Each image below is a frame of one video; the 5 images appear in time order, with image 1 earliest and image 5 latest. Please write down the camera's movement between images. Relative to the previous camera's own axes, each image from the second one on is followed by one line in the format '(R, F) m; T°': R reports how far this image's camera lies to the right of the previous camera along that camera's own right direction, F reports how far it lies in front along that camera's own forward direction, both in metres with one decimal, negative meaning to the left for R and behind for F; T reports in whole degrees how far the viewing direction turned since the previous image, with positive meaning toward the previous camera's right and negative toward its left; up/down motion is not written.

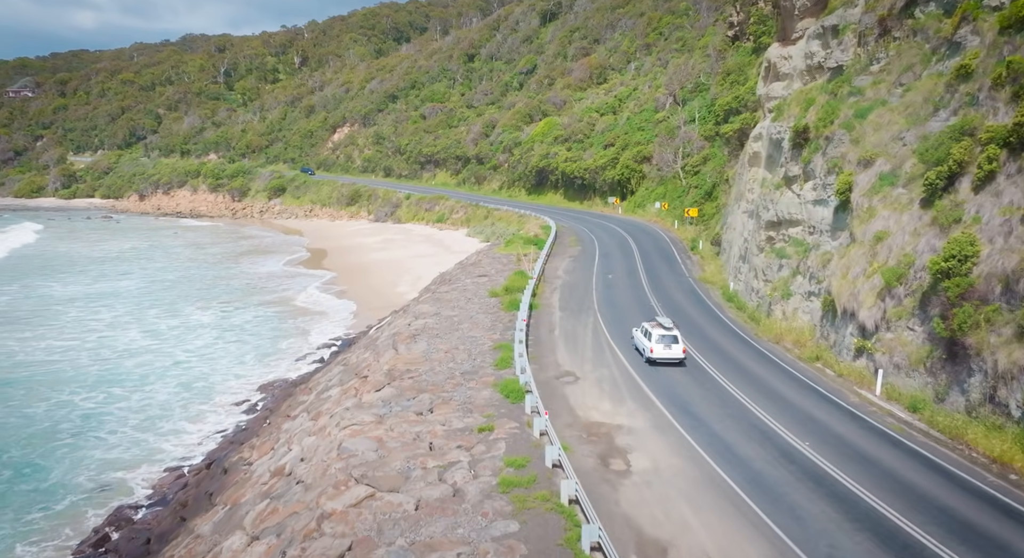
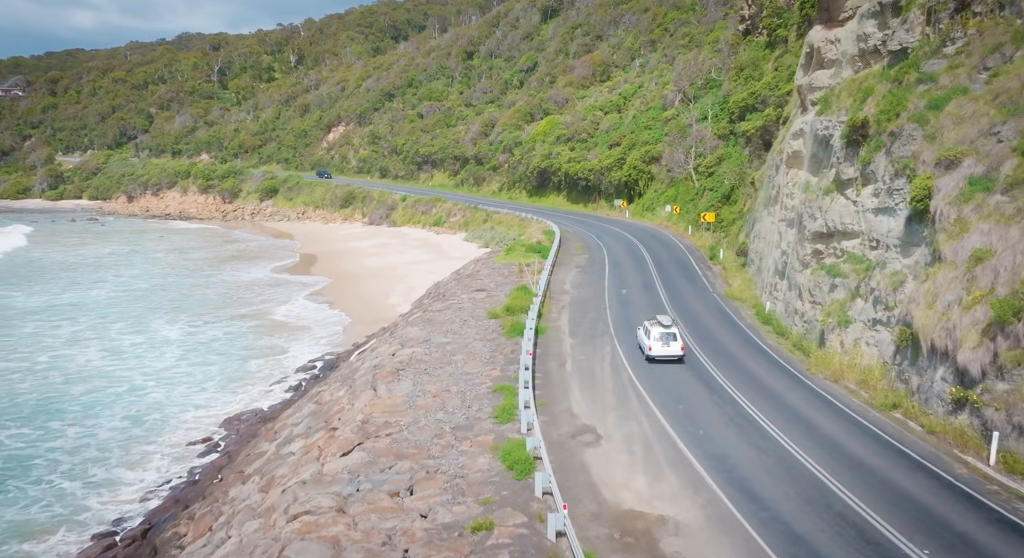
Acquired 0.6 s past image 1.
(-0.1, +4.3) m; 0°
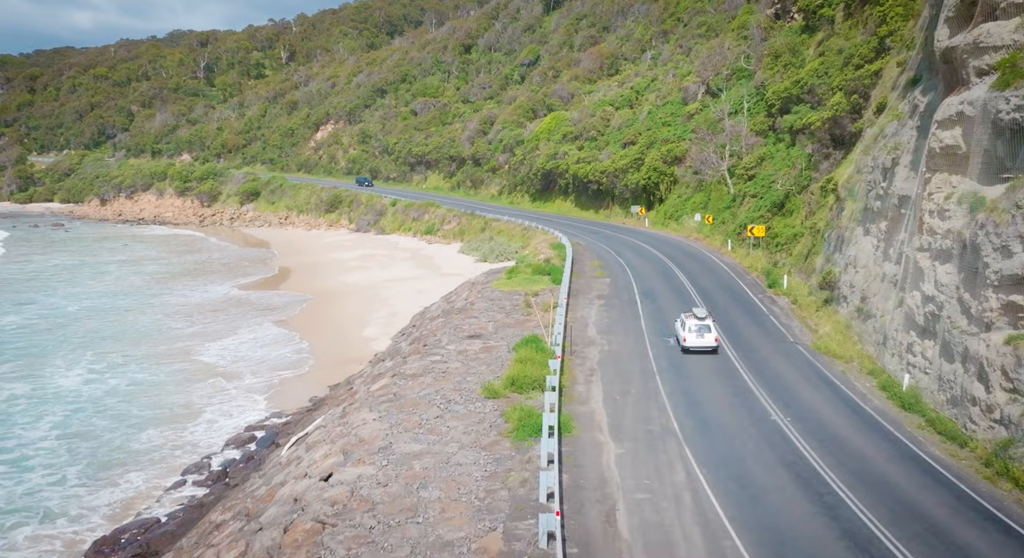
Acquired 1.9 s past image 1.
(-0.2, +9.3) m; 0°
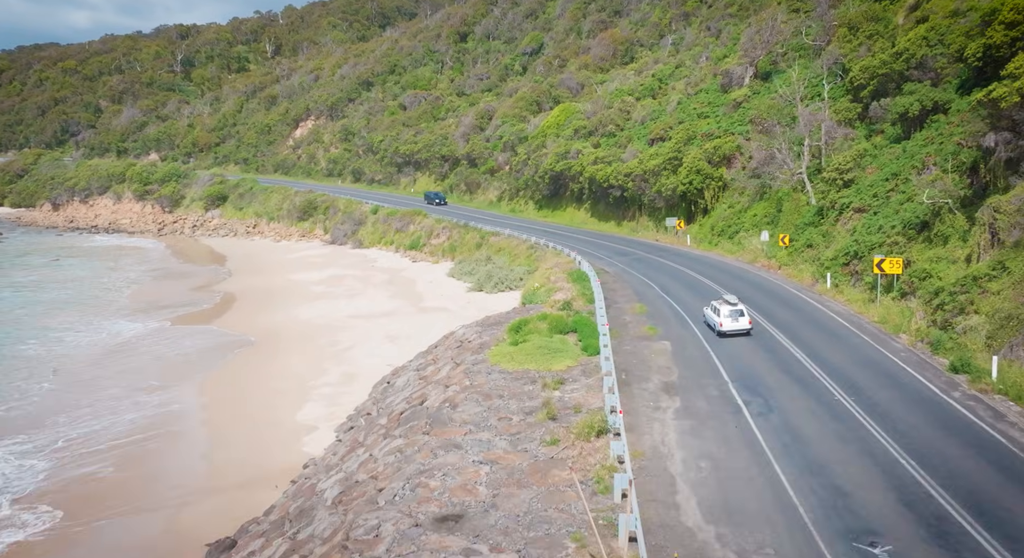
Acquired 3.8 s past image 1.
(-0.3, +13.7) m; 0°
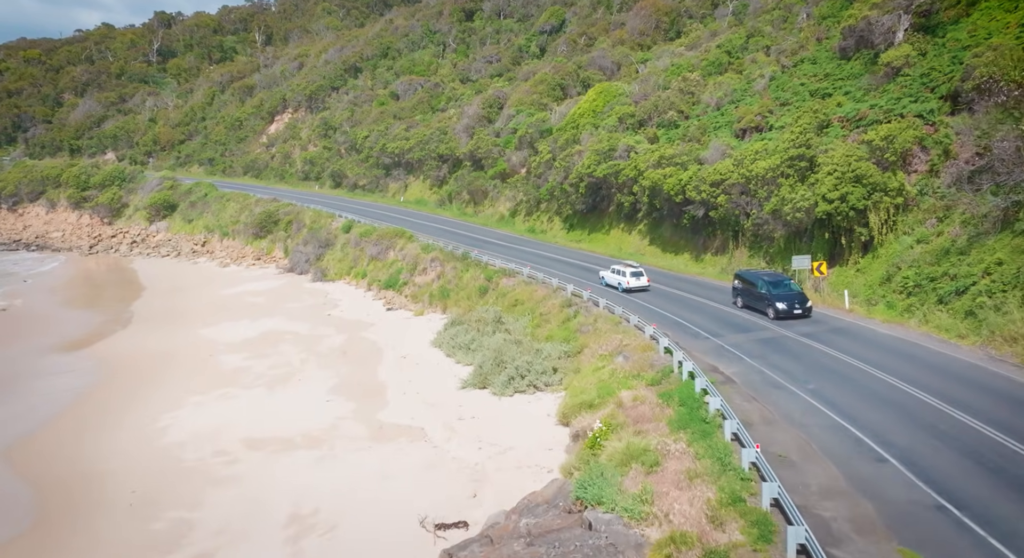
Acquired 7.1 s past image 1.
(-0.6, +20.3) m; -1°
